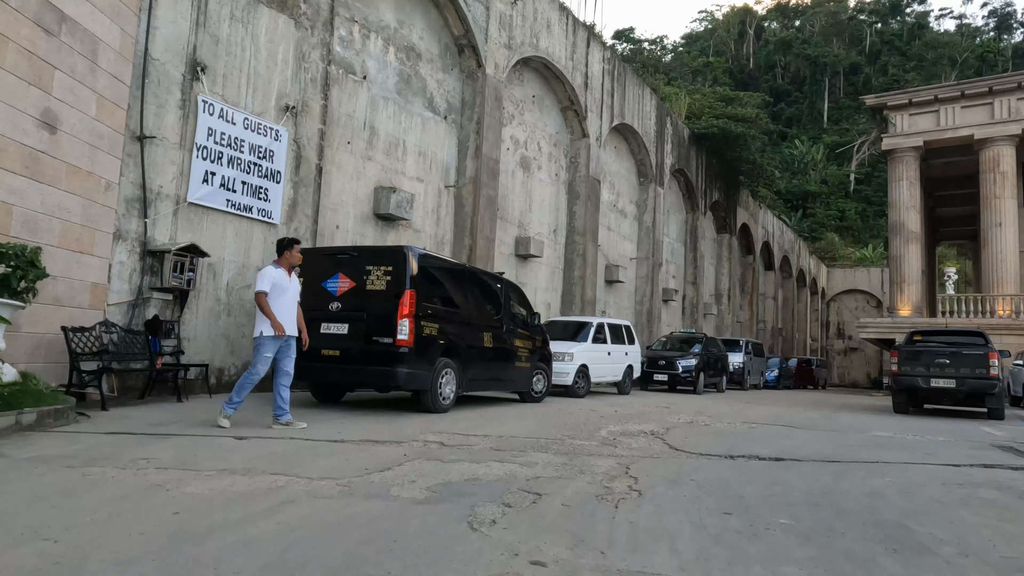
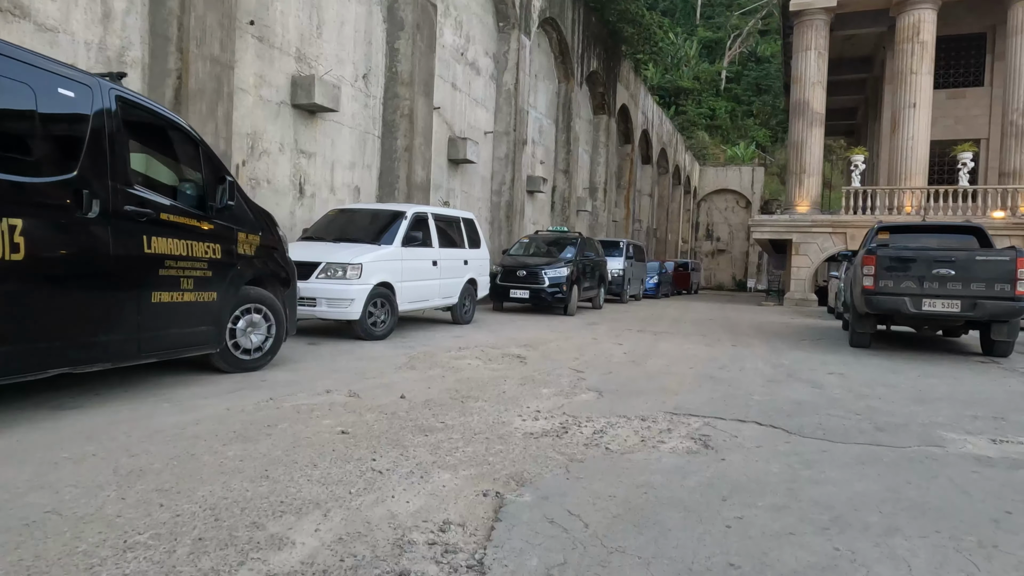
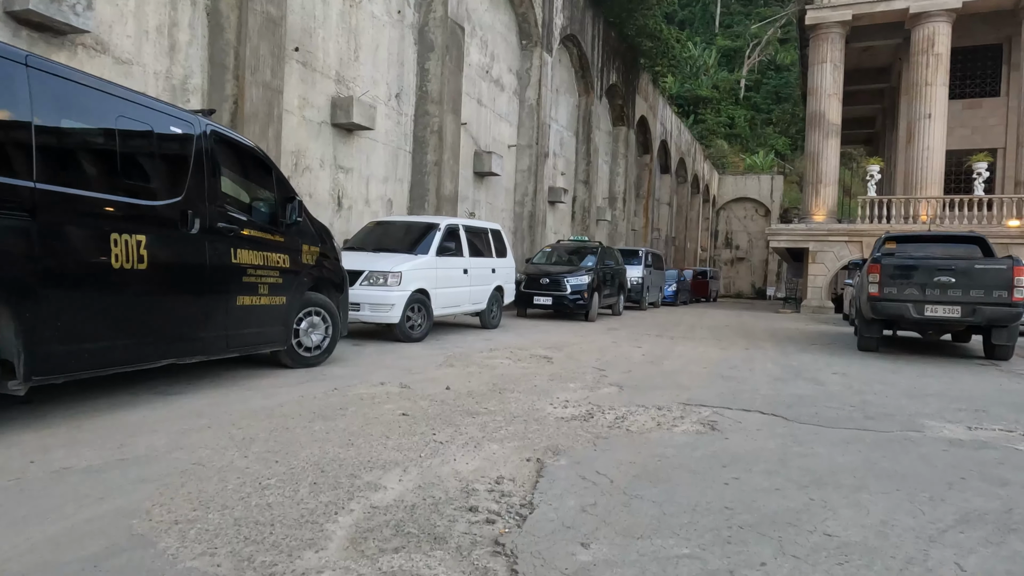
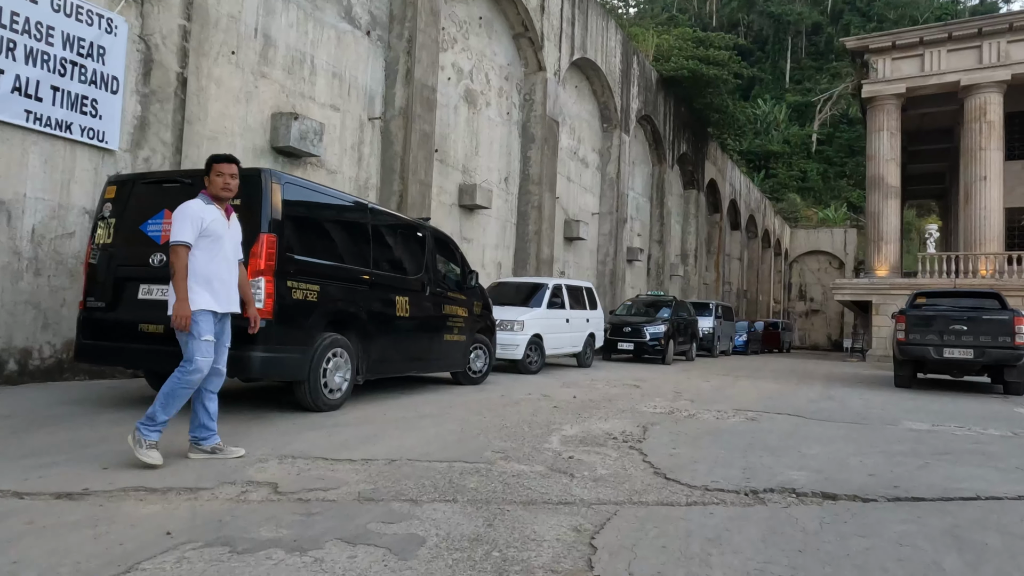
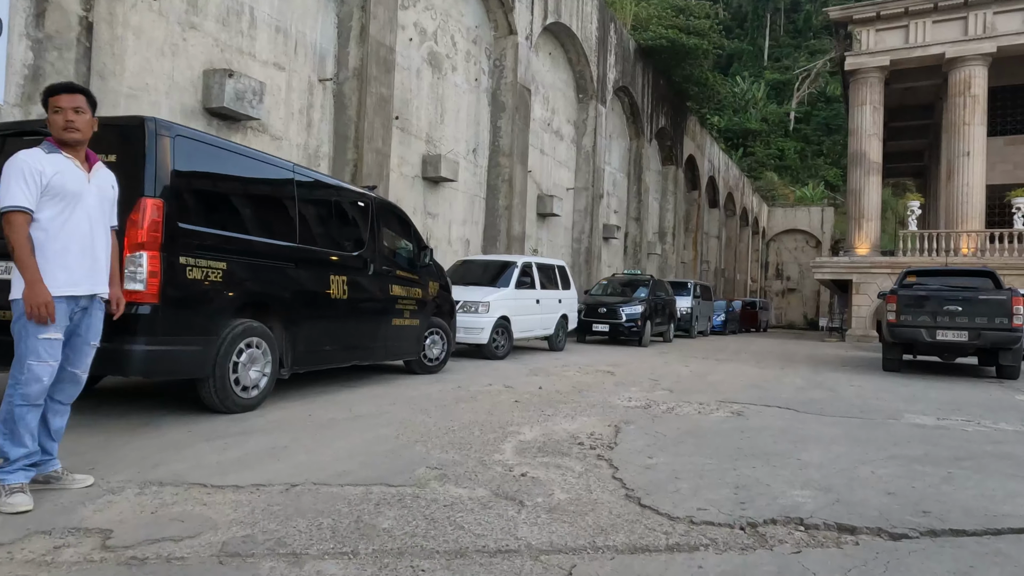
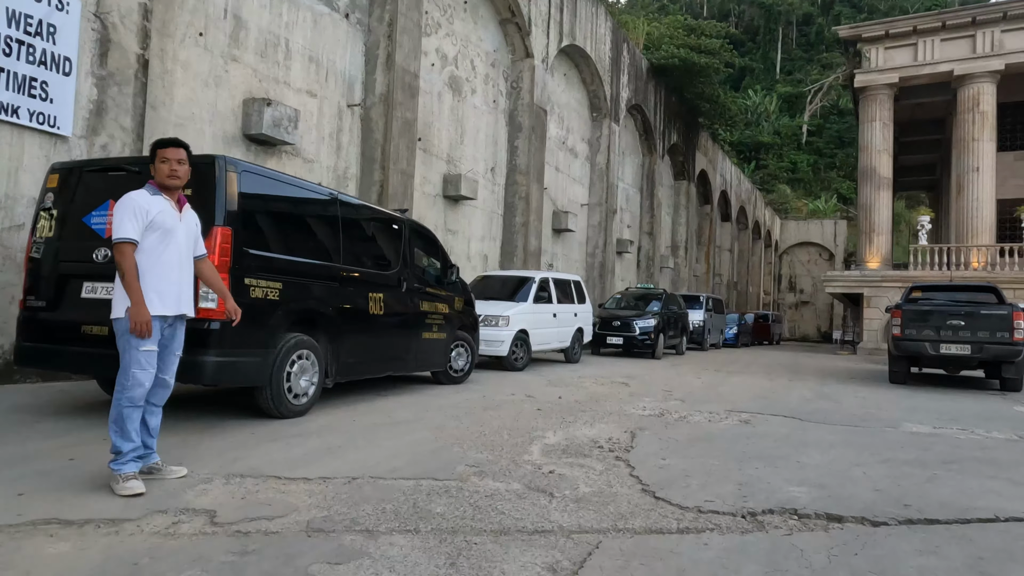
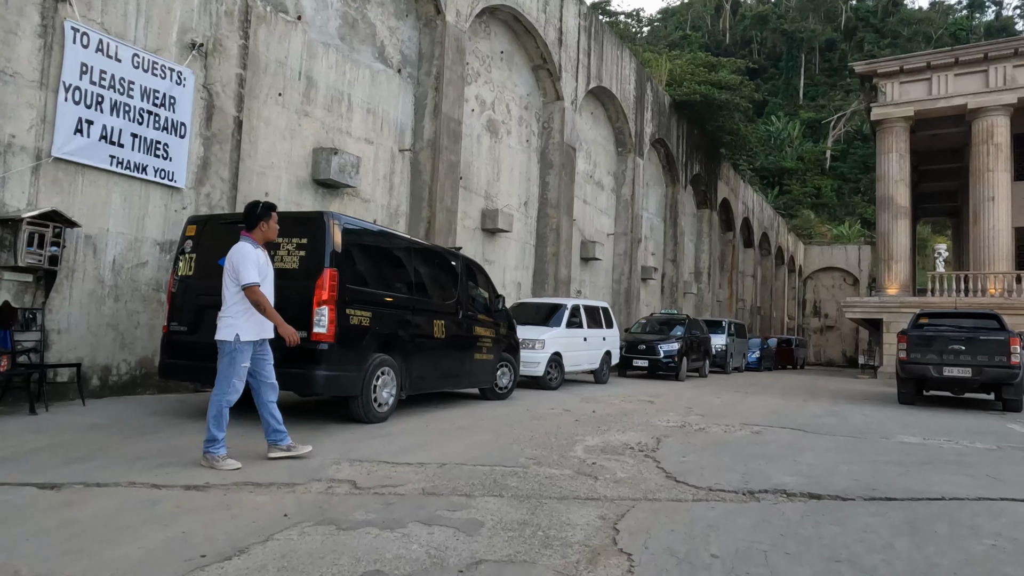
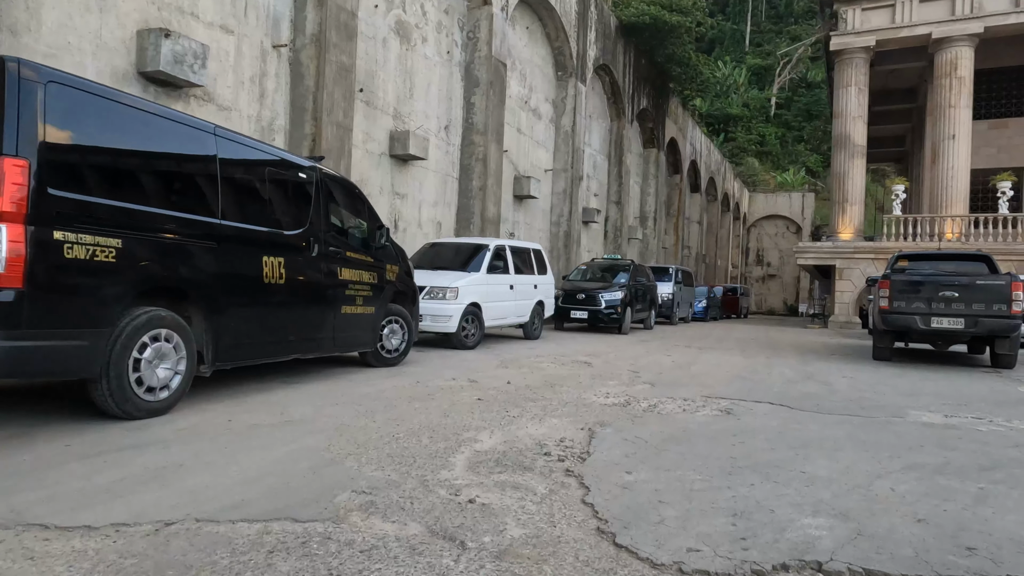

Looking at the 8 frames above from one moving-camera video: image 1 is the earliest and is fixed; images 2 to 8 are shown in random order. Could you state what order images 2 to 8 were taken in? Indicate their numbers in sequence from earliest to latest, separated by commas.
7, 4, 6, 5, 8, 3, 2
